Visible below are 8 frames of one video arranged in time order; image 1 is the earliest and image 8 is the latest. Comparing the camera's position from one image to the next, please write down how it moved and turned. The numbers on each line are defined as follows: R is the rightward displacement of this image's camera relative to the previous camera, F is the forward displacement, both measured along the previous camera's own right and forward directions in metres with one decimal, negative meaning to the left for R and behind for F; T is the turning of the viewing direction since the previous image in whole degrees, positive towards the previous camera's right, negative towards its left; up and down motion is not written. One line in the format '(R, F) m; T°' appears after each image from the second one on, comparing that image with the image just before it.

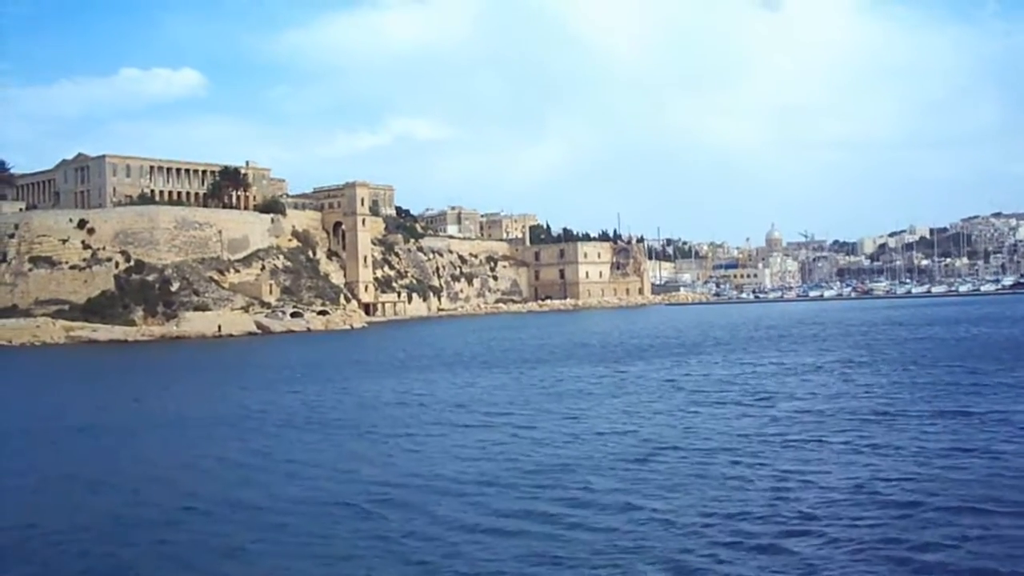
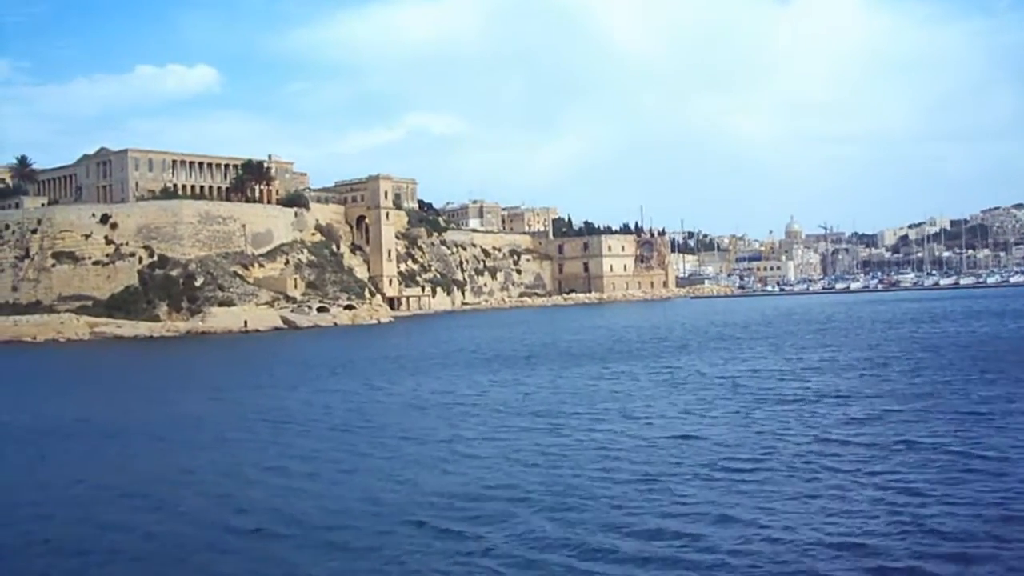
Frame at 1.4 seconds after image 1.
(-0.5, +0.7) m; -1°
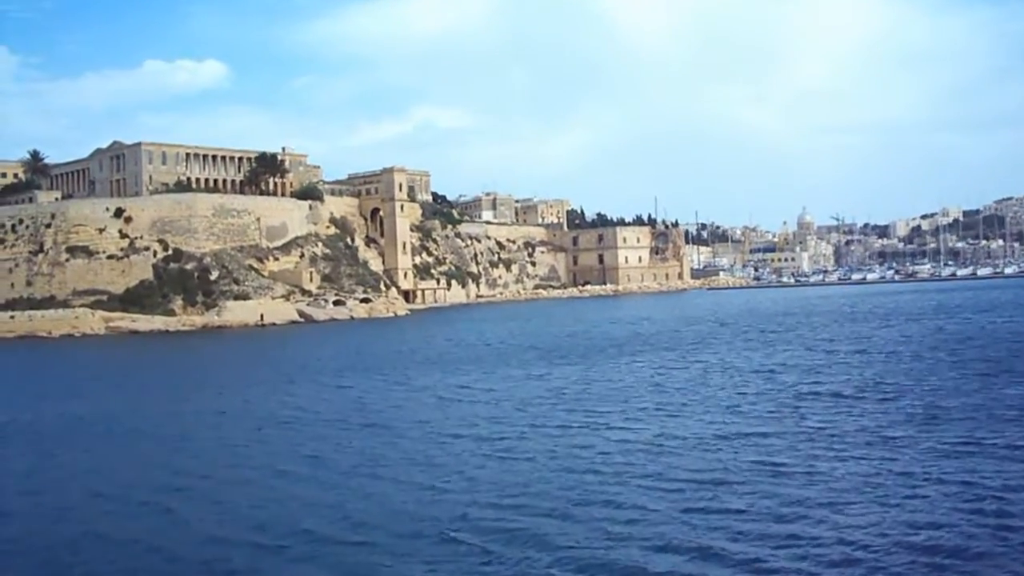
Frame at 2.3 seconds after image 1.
(-0.3, +0.4) m; -1°
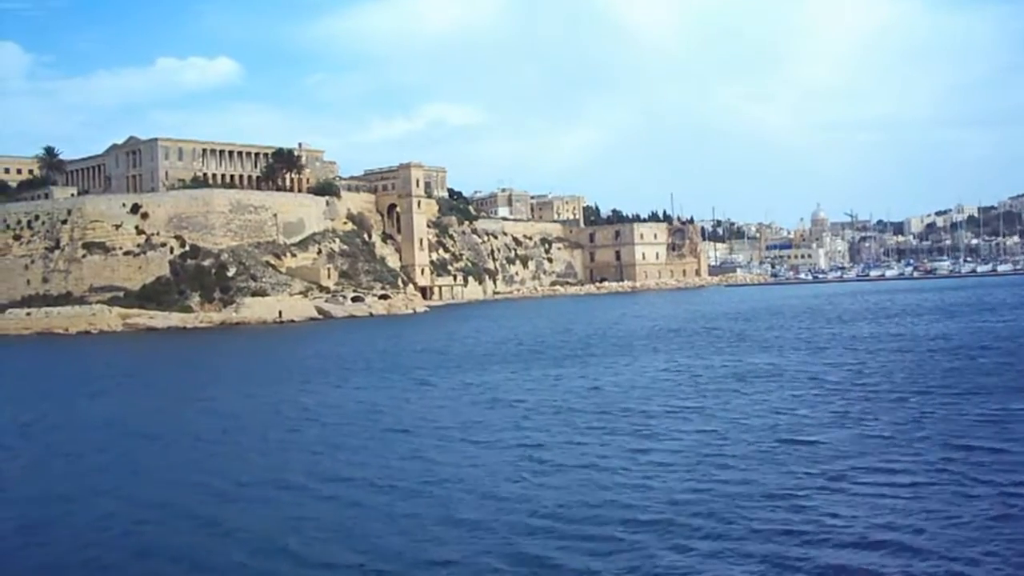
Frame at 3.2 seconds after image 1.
(-0.4, +0.4) m; -1°
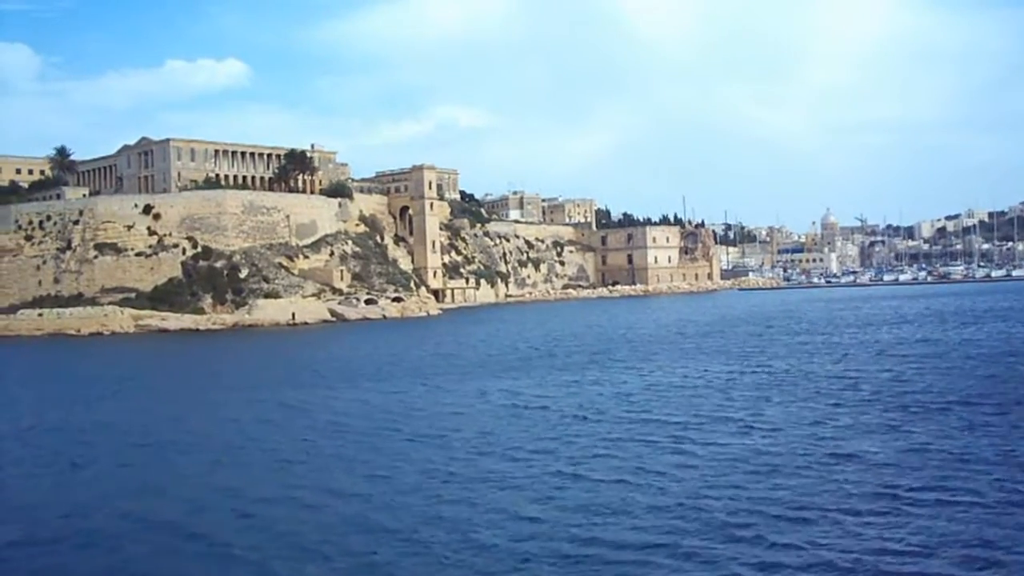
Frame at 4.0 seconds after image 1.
(-0.3, +0.3) m; 0°
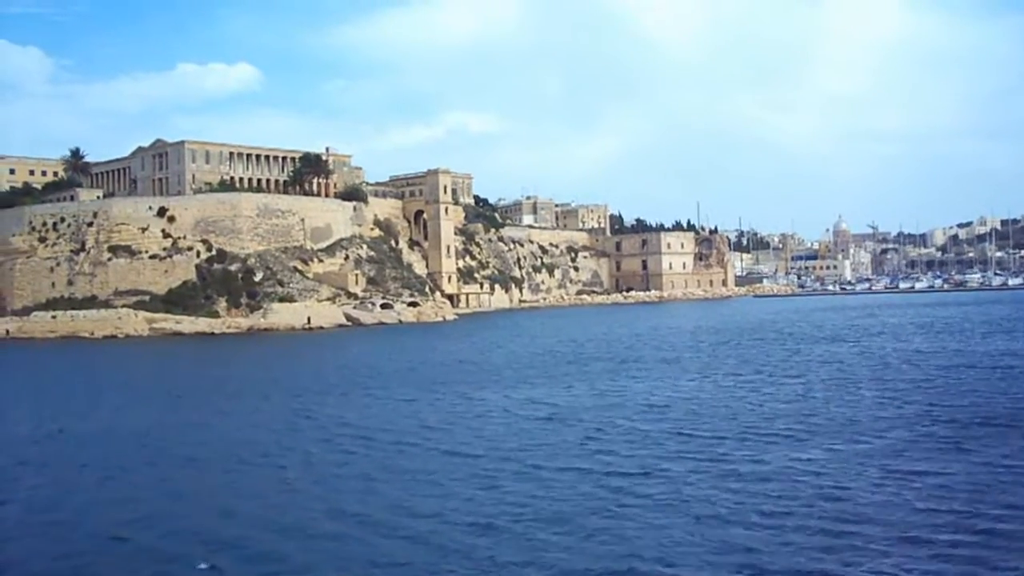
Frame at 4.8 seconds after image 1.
(-0.3, +0.4) m; 0°
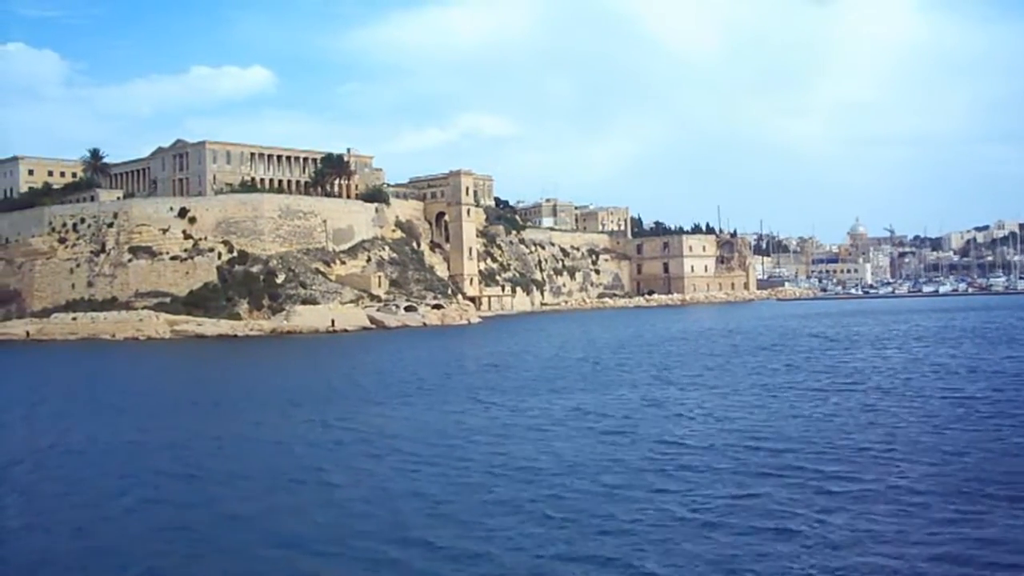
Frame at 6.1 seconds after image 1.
(-0.5, +0.5) m; -1°
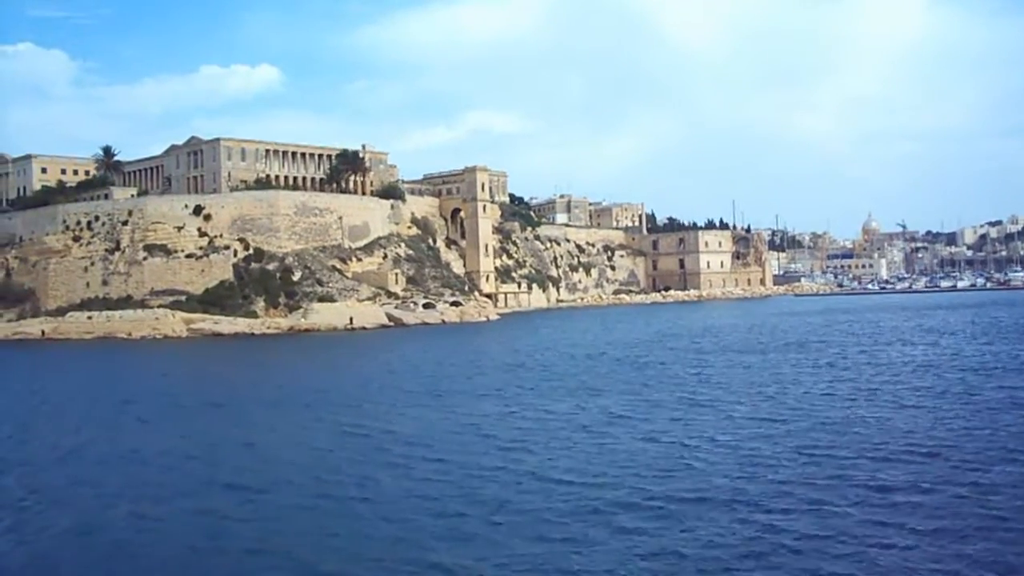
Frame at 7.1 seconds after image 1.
(-0.4, +0.4) m; 0°
